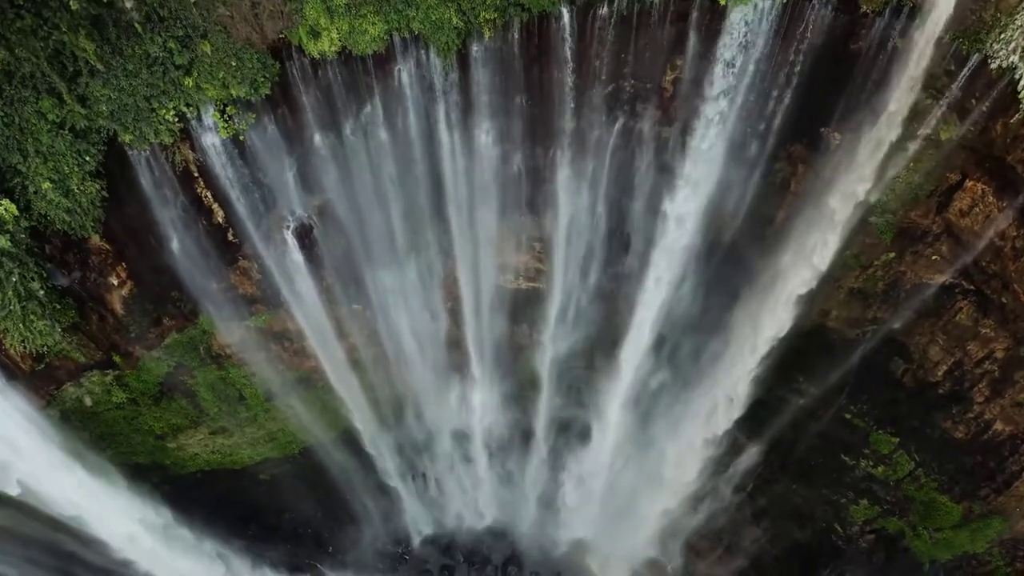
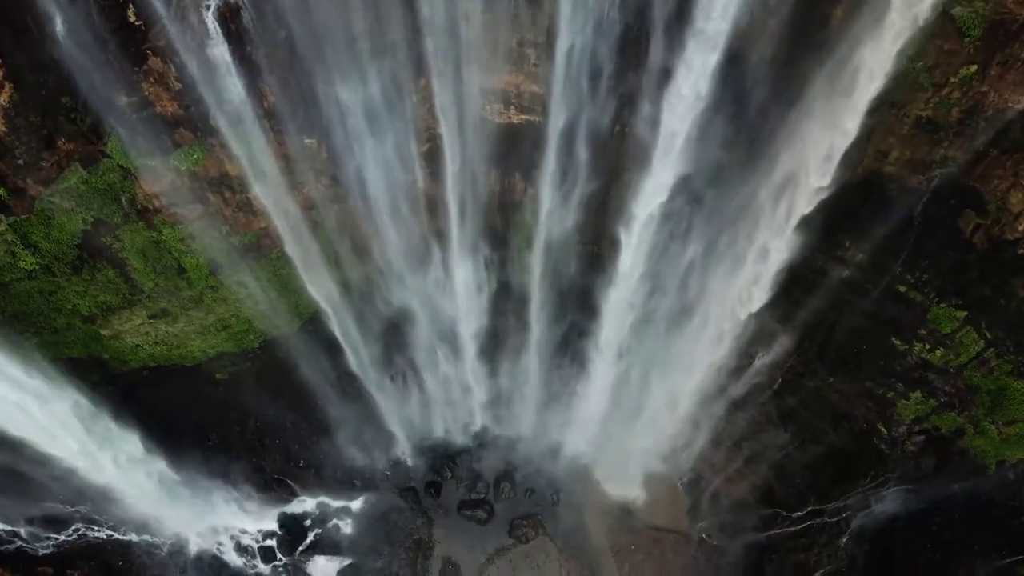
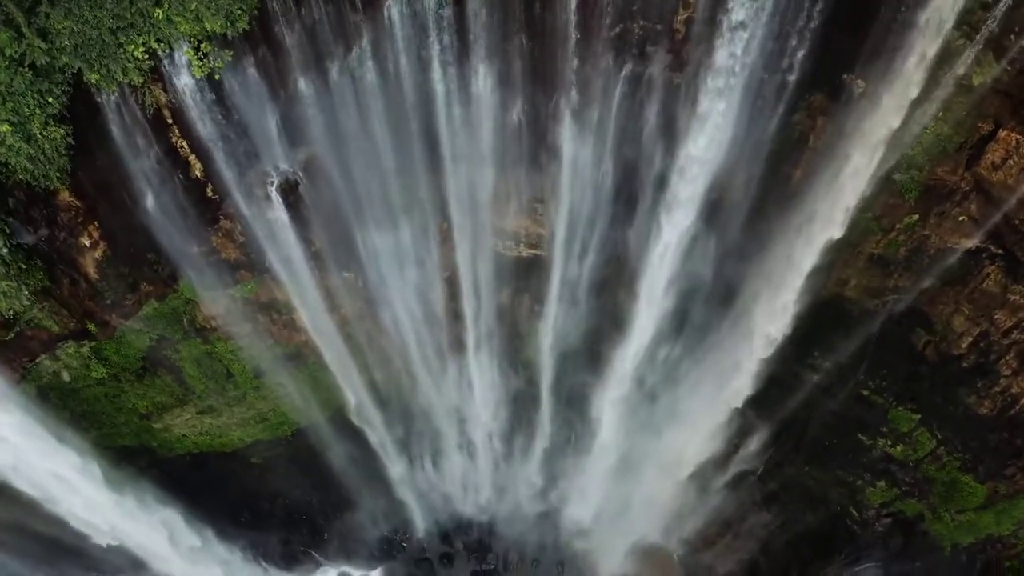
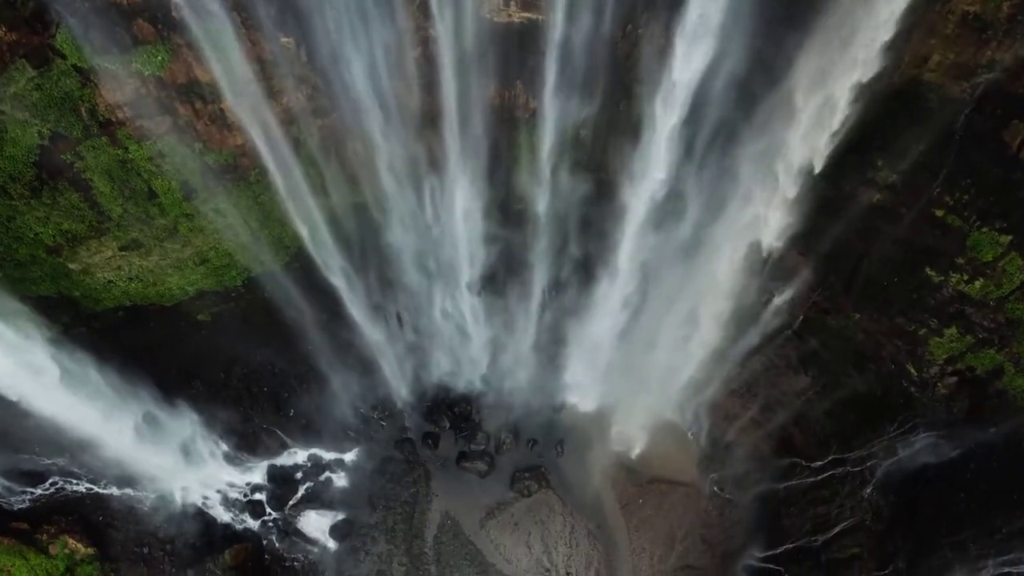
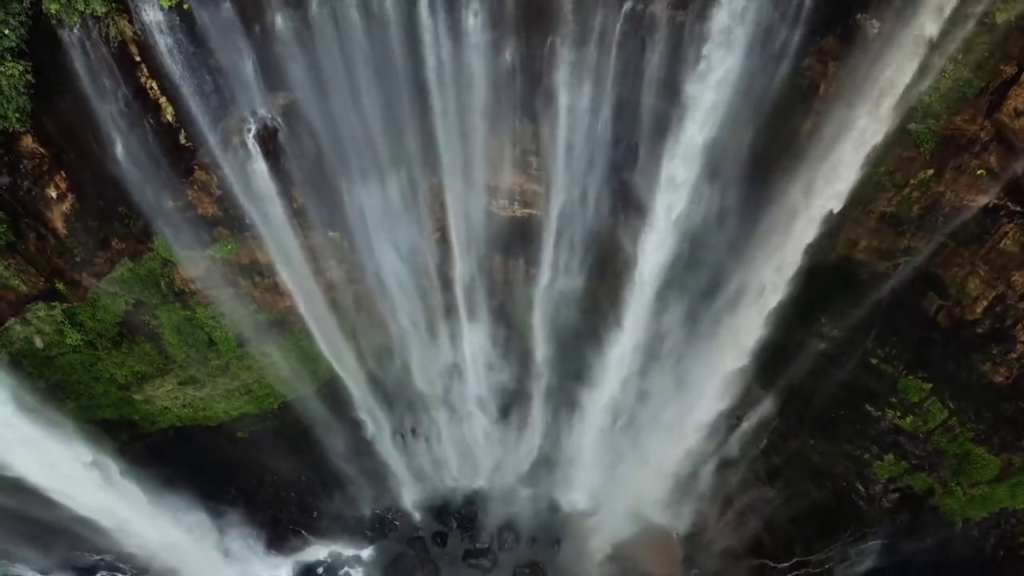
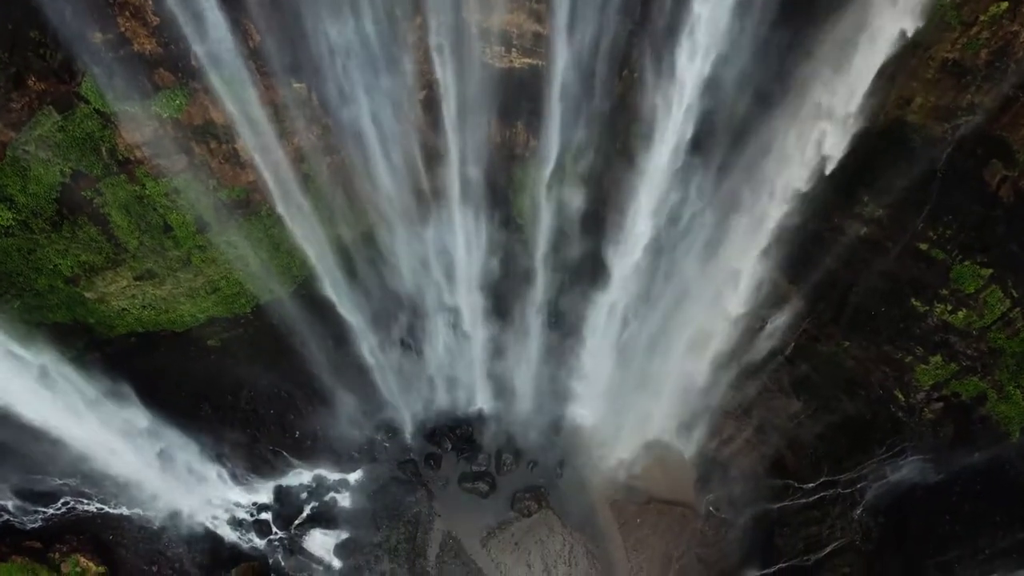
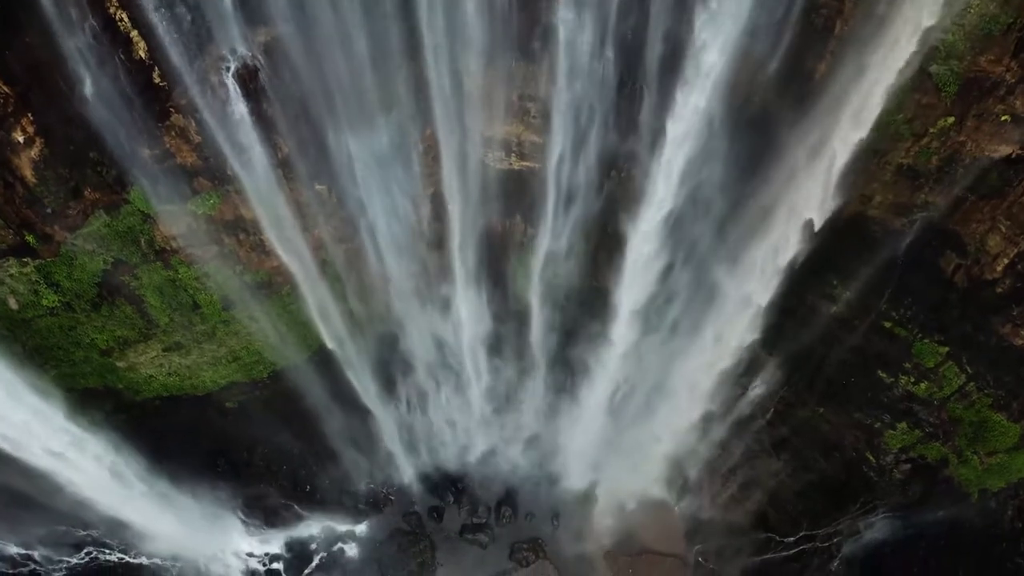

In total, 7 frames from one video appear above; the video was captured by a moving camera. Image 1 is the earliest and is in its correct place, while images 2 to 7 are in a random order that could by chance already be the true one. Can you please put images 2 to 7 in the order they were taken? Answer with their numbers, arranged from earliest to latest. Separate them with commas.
3, 5, 7, 2, 6, 4
